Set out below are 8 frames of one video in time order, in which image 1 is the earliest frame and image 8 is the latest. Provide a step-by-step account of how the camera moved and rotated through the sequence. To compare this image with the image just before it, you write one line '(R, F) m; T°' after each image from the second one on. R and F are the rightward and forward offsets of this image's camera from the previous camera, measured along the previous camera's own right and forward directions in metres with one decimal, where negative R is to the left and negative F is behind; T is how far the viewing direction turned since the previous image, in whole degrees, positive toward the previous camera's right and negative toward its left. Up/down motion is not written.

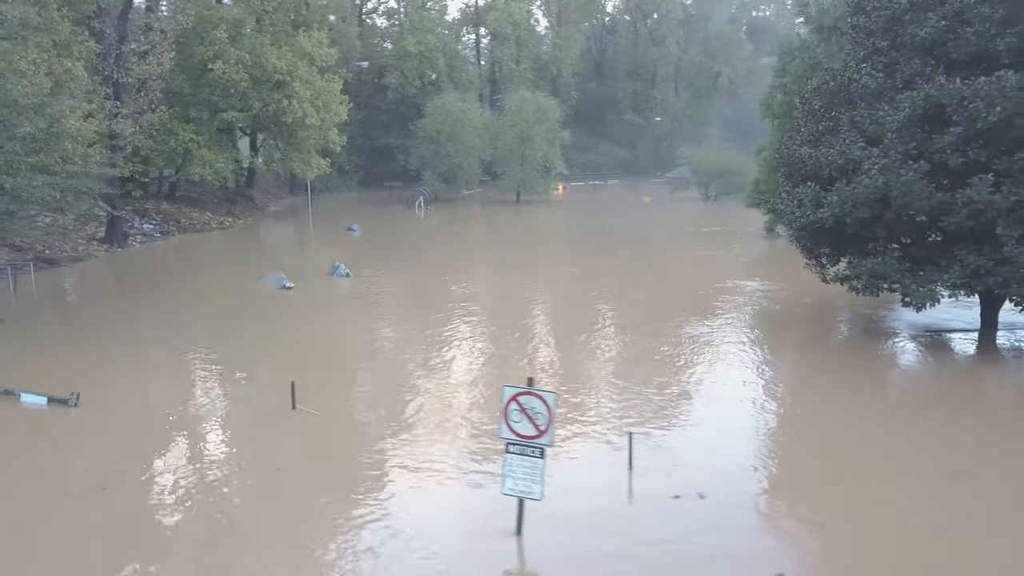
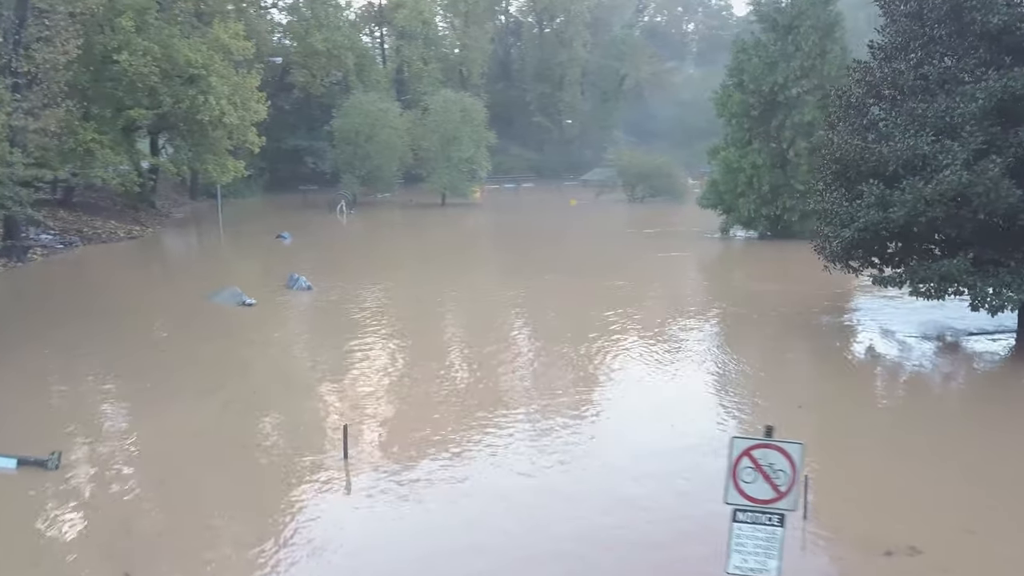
(-2.0, +1.5) m; +8°
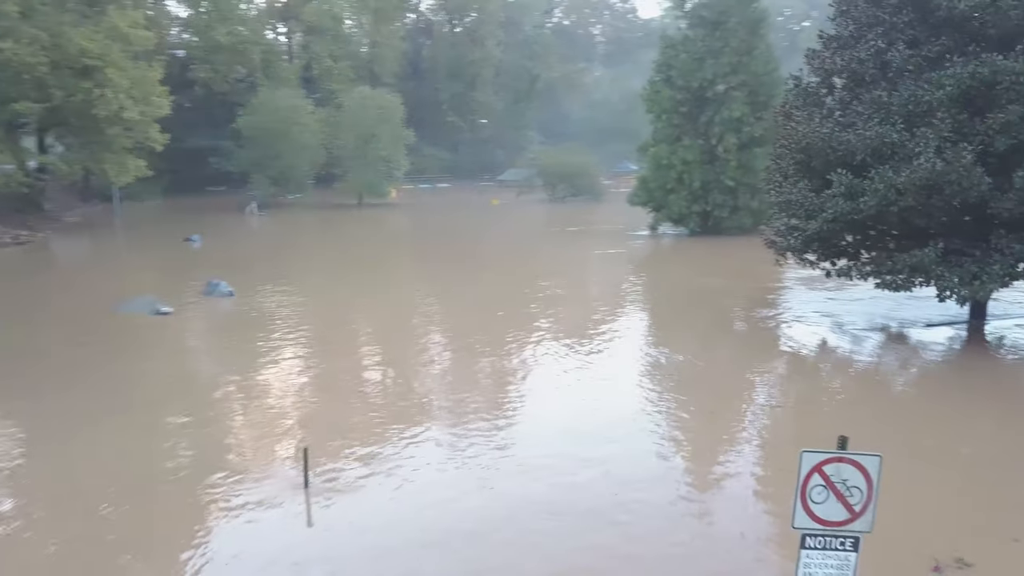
(-0.6, +0.8) m; +6°
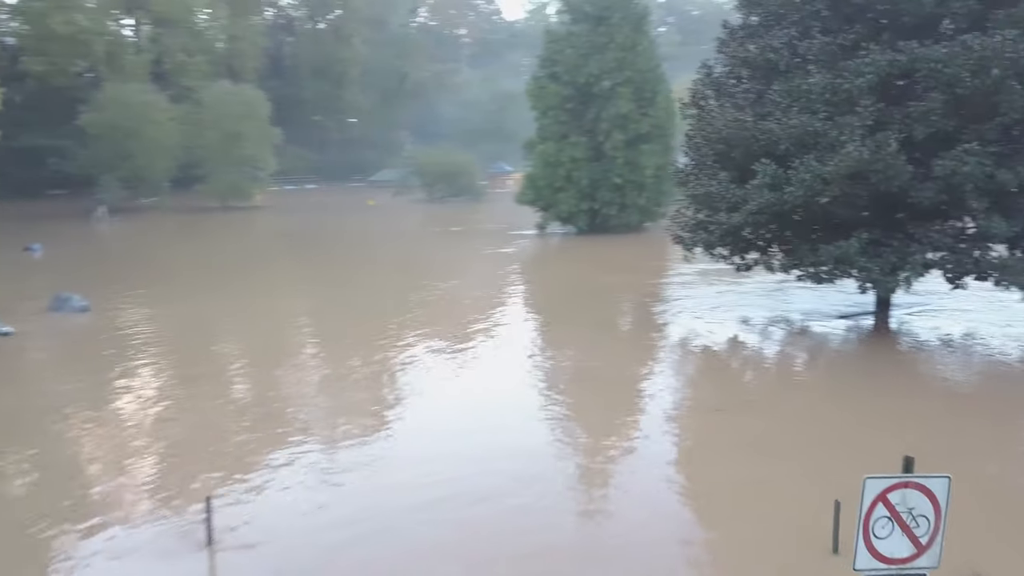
(-0.5, +1.0) m; +9°
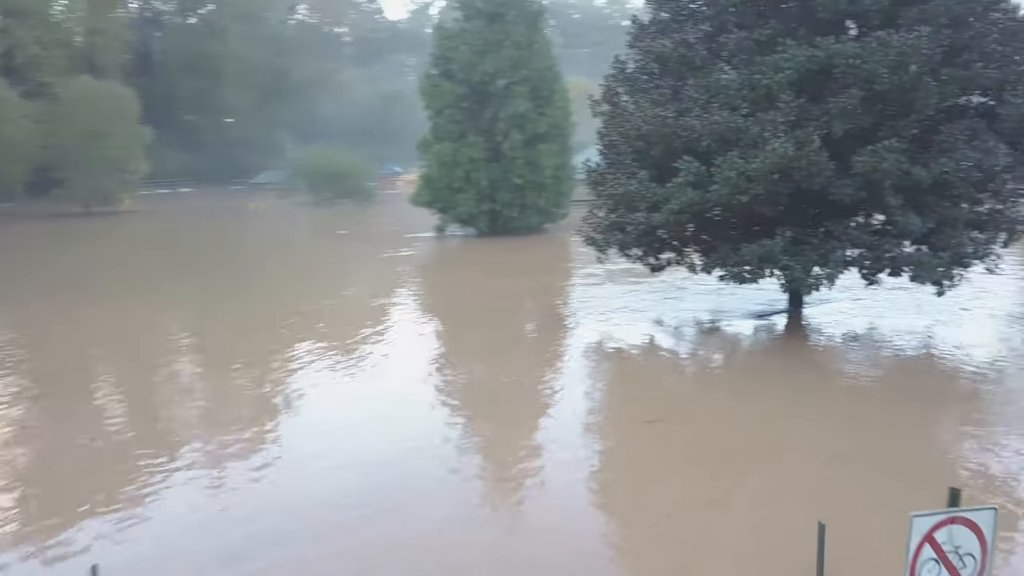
(-0.3, +0.7) m; +8°
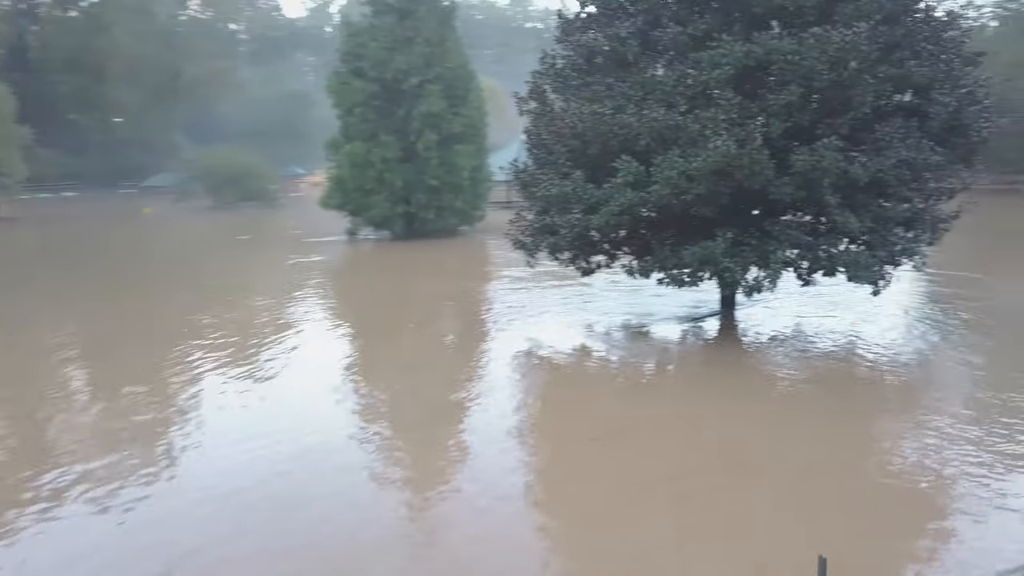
(-0.3, +0.6) m; +7°
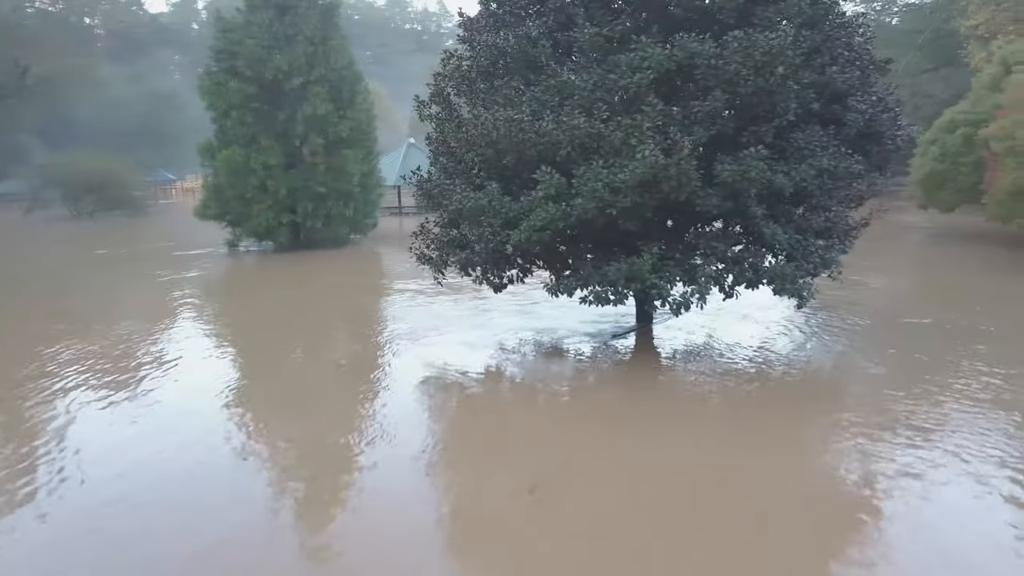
(-0.3, +0.9) m; +8°
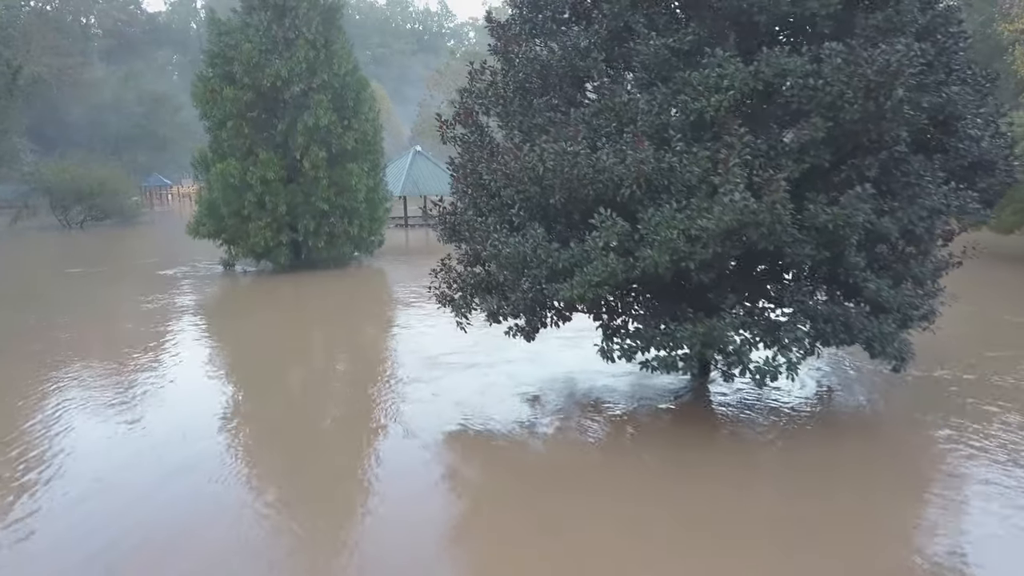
(-0.5, +1.6) m; 0°
